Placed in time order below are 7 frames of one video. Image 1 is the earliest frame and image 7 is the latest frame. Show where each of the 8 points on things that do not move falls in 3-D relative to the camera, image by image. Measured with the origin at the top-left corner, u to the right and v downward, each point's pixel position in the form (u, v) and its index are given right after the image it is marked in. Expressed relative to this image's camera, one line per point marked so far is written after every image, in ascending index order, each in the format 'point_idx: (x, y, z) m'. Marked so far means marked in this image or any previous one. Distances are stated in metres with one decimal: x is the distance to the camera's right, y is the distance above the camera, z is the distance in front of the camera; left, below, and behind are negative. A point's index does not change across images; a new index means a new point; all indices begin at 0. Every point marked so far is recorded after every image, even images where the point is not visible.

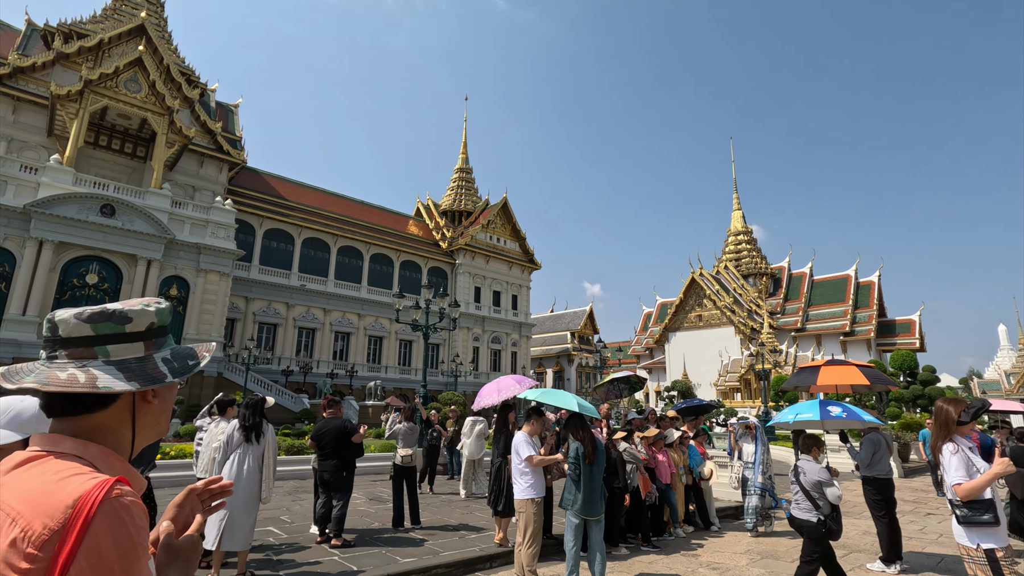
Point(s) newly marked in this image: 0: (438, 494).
0: (-1.0, -2.9, +7.5) m
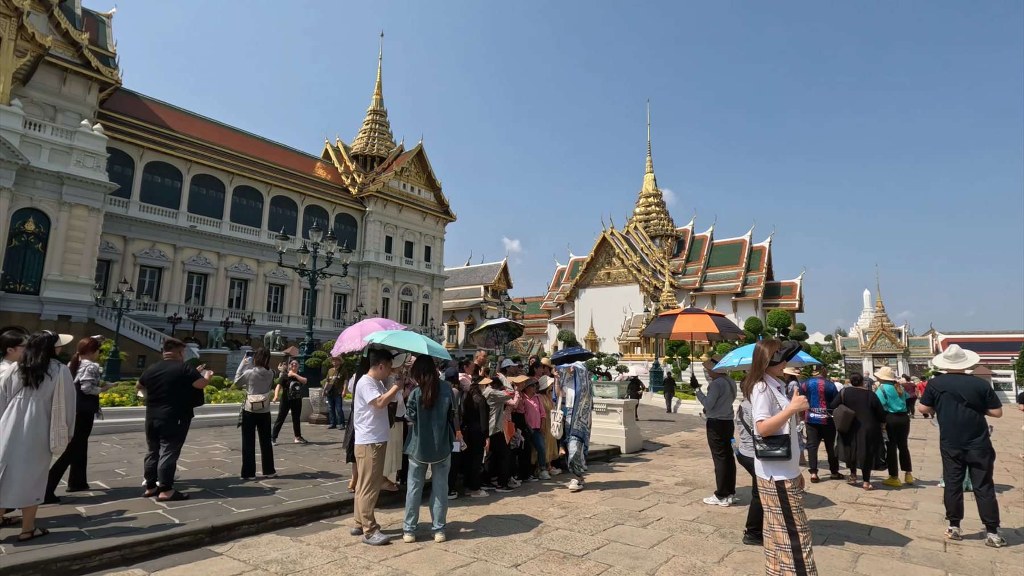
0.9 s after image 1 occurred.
0: (-2.7, -2.1, +7.2) m
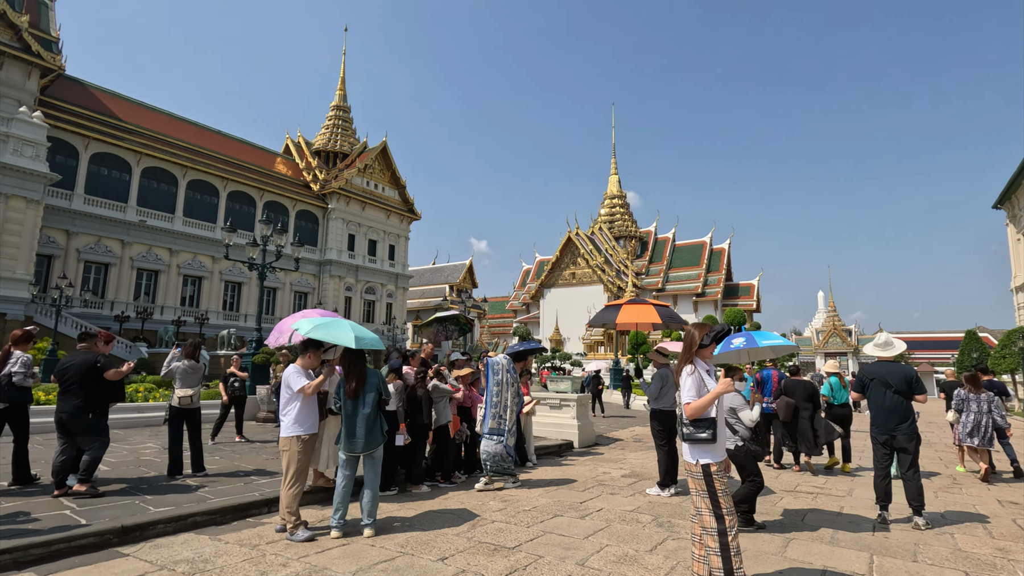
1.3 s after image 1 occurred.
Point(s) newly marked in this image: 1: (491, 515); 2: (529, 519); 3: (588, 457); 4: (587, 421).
0: (-3.4, -2.0, +6.9) m
1: (-0.2, -1.7, +4.0) m
2: (+0.1, -1.7, +3.9) m
3: (+1.0, -2.3, +7.3) m
4: (+1.2, -2.1, +8.2) m
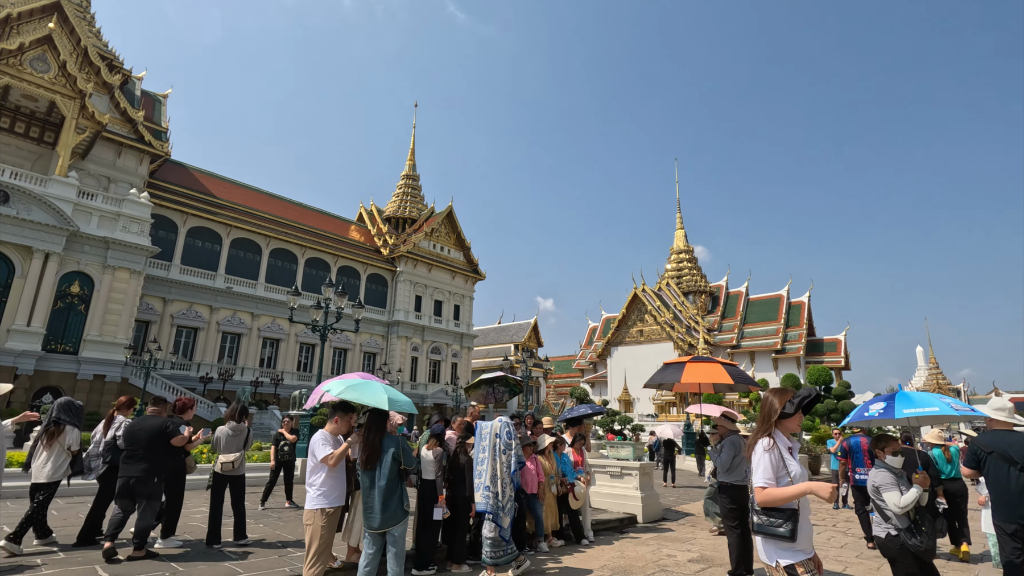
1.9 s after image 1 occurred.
0: (-2.7, -2.8, +6.8) m
1: (+0.1, -2.1, +3.5) m
2: (+0.4, -2.1, +3.4) m
3: (+1.7, -3.0, +6.6) m
4: (+2.0, -2.9, +7.5) m
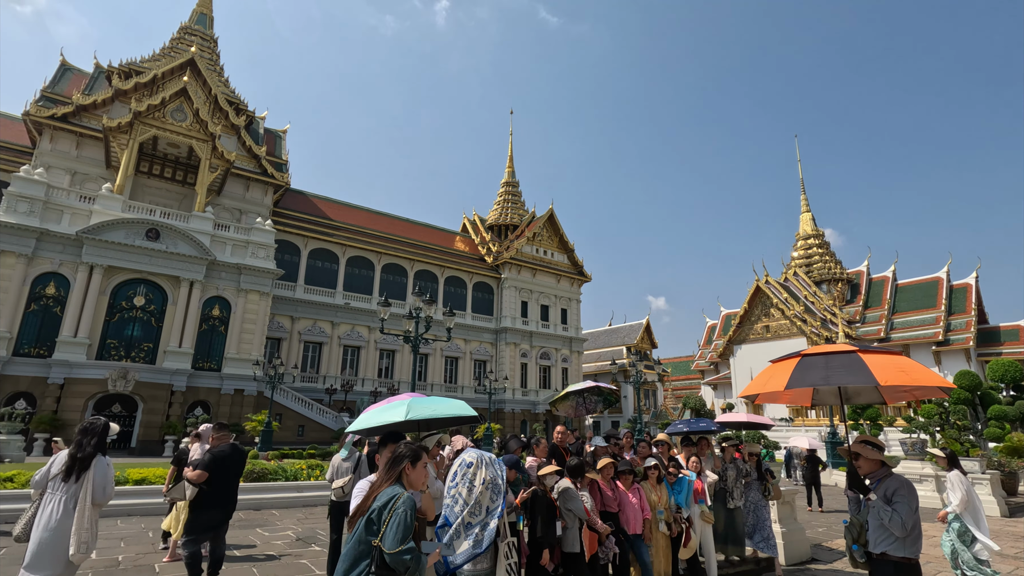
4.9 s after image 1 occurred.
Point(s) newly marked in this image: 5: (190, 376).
0: (-1.5, -2.9, +6.3) m
1: (+0.6, -2.0, +2.5) m
2: (+0.8, -2.0, +2.3) m
3: (+2.8, -2.9, +5.2) m
4: (+3.2, -2.7, +6.1) m
5: (-11.6, -3.2, +19.3) m
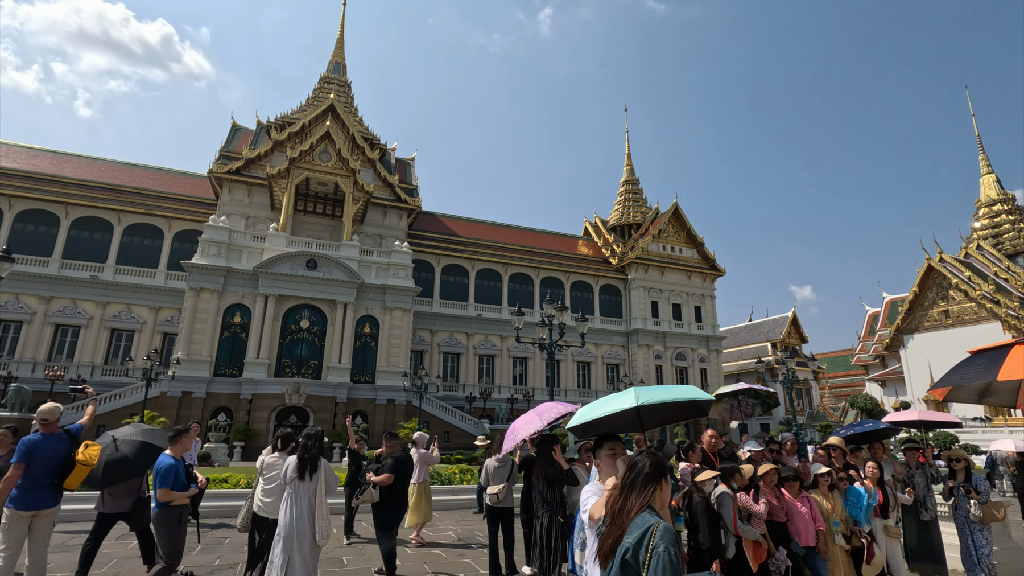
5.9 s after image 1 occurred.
0: (+0.3, -3.0, +6.5) m
1: (+1.4, -2.0, +2.3) m
2: (+1.6, -1.9, +2.1) m
3: (+4.2, -2.7, +4.4) m
4: (+4.8, -2.5, +5.2) m
5: (-6.5, -4.0, +21.4) m
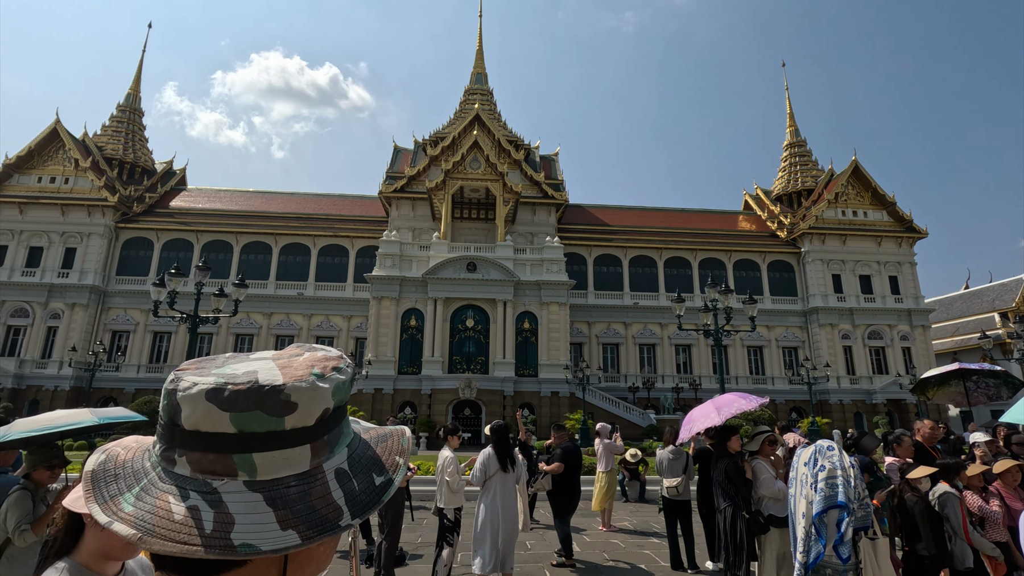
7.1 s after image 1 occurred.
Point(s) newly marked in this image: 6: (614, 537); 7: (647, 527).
0: (+2.4, -2.8, +6.2) m
1: (+2.2, -1.8, +1.9) m
2: (+2.3, -1.8, +1.7) m
3: (+5.6, -2.3, +3.1) m
4: (+6.3, -2.0, +3.7) m
5: (+0.1, -4.0, +22.5) m
6: (+1.2, -3.1, +6.6) m
7: (+1.8, -3.2, +7.2) m
